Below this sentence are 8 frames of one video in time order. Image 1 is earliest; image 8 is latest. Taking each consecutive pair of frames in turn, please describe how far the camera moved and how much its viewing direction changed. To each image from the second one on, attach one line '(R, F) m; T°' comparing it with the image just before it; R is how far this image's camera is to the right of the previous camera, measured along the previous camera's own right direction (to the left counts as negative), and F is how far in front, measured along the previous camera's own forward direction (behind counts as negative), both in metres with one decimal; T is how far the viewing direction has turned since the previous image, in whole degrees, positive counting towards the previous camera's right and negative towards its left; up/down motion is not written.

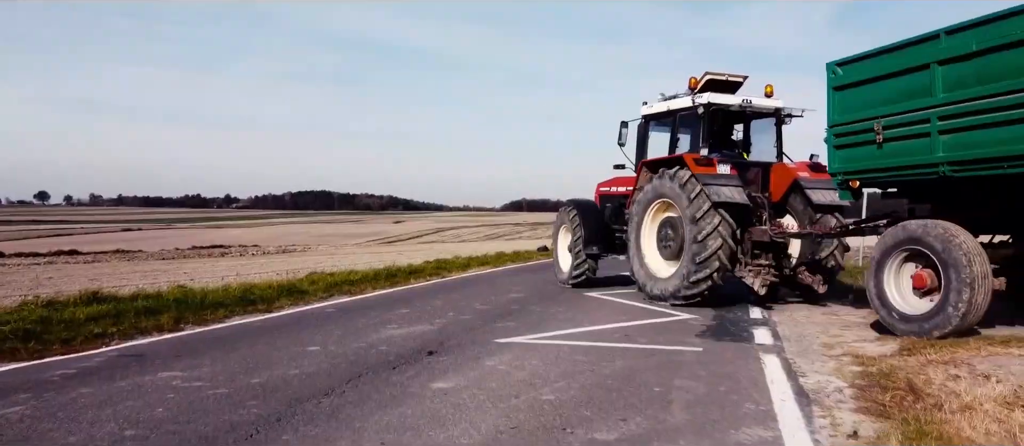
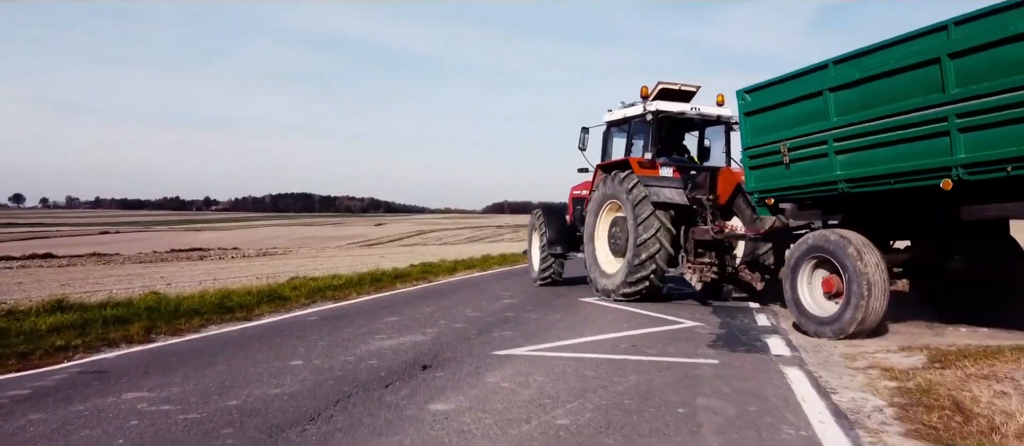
(-0.2, +0.5) m; +1°
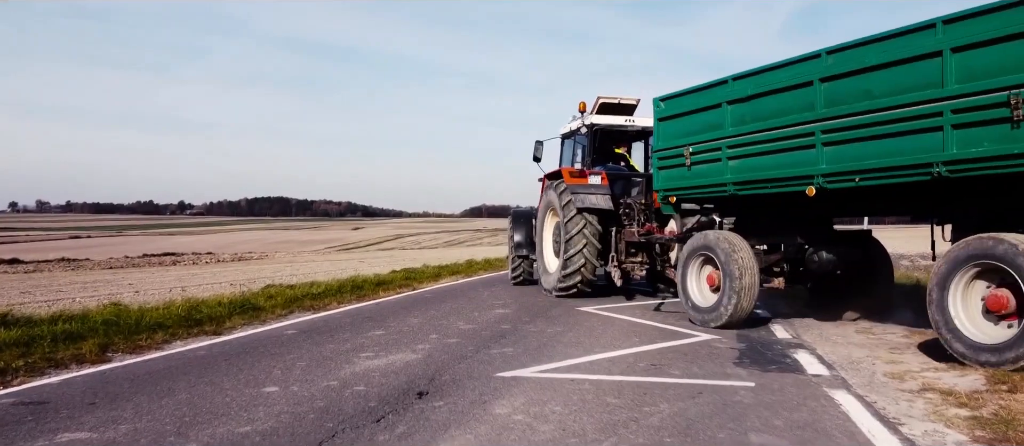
(-0.2, +0.8) m; +2°
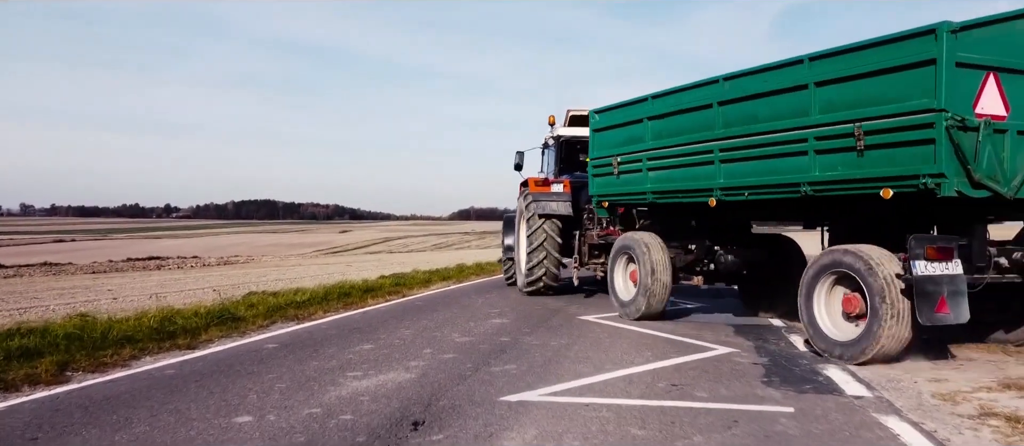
(-0.1, +0.6) m; +1°
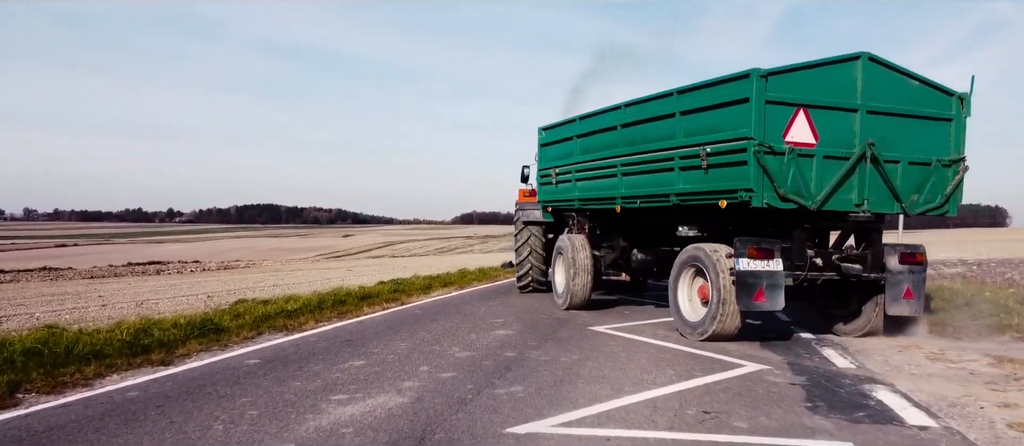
(0.0, +0.7) m; 0°
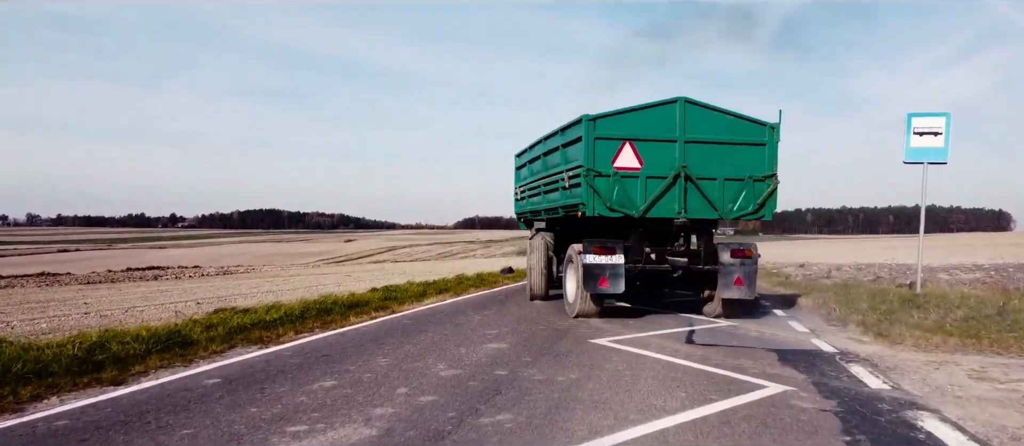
(+0.1, +0.8) m; 0°
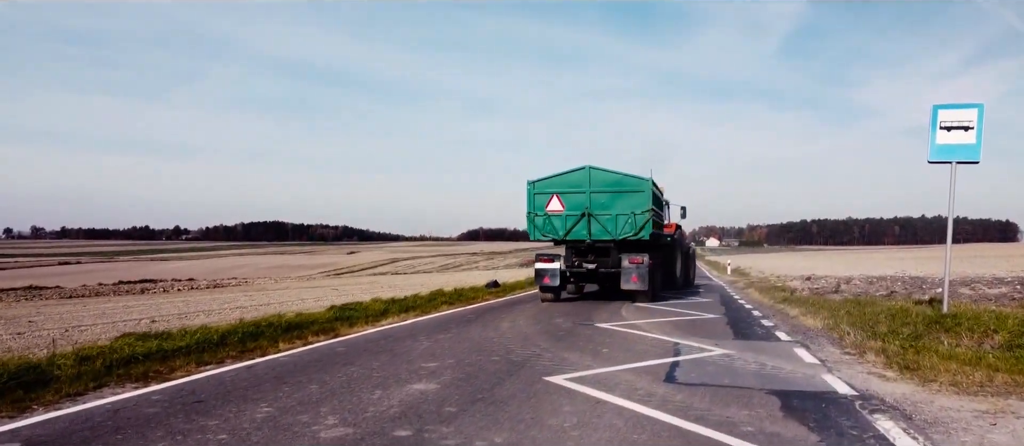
(+0.6, +1.7) m; 0°
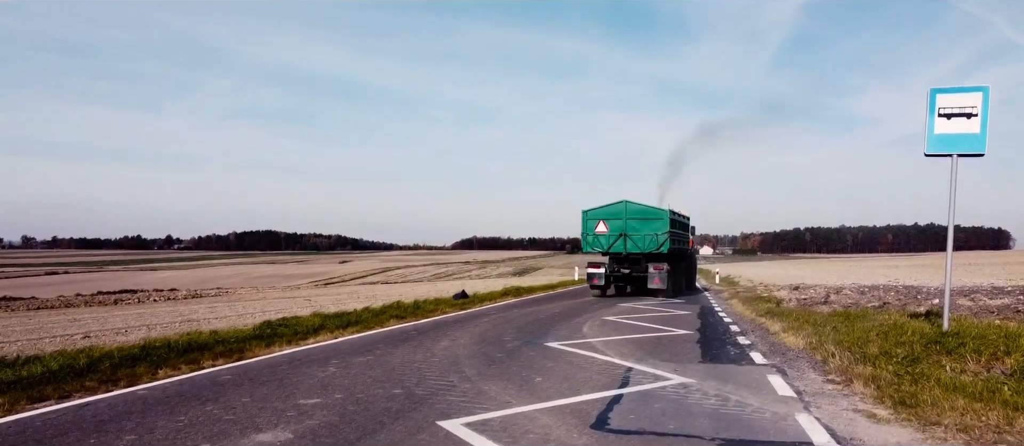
(+0.8, +1.5) m; 0°
